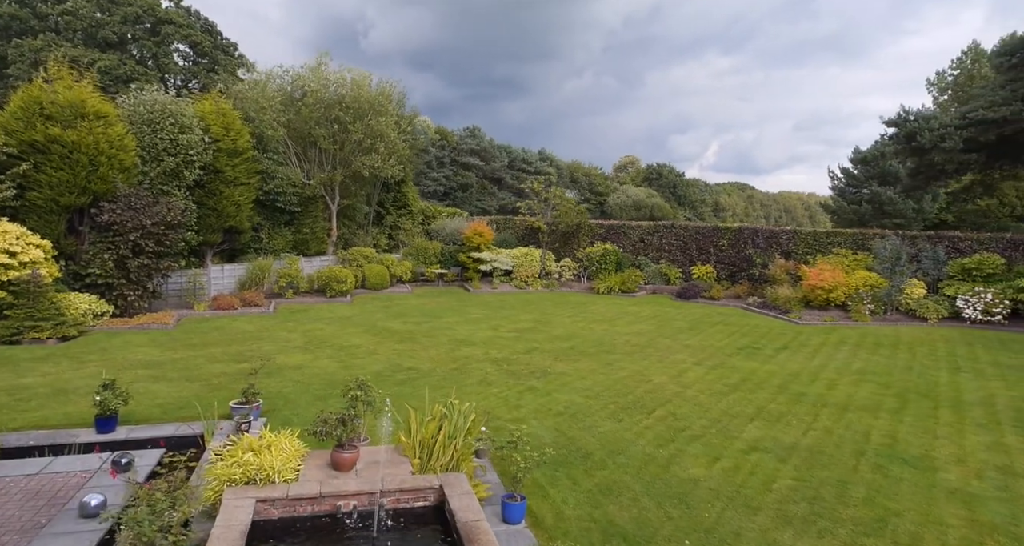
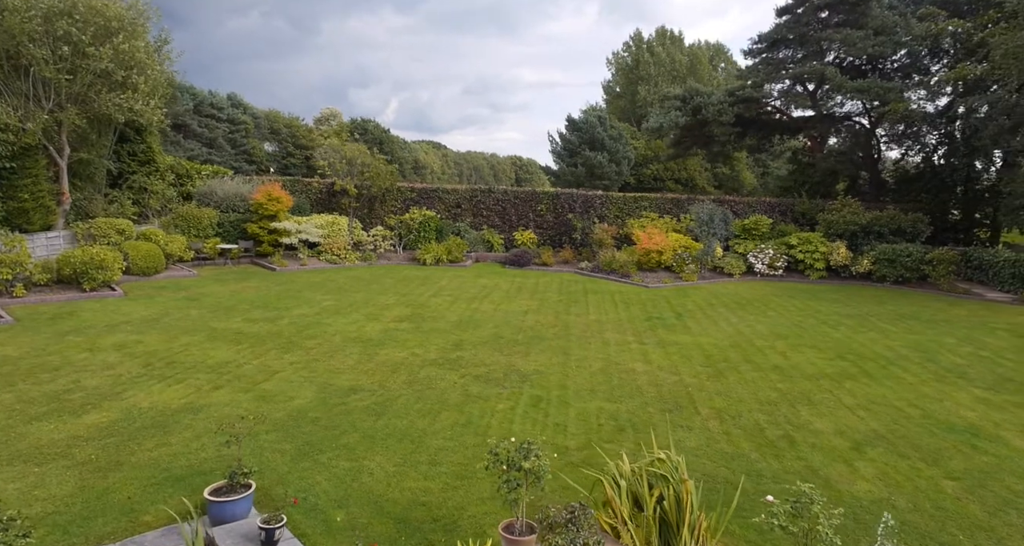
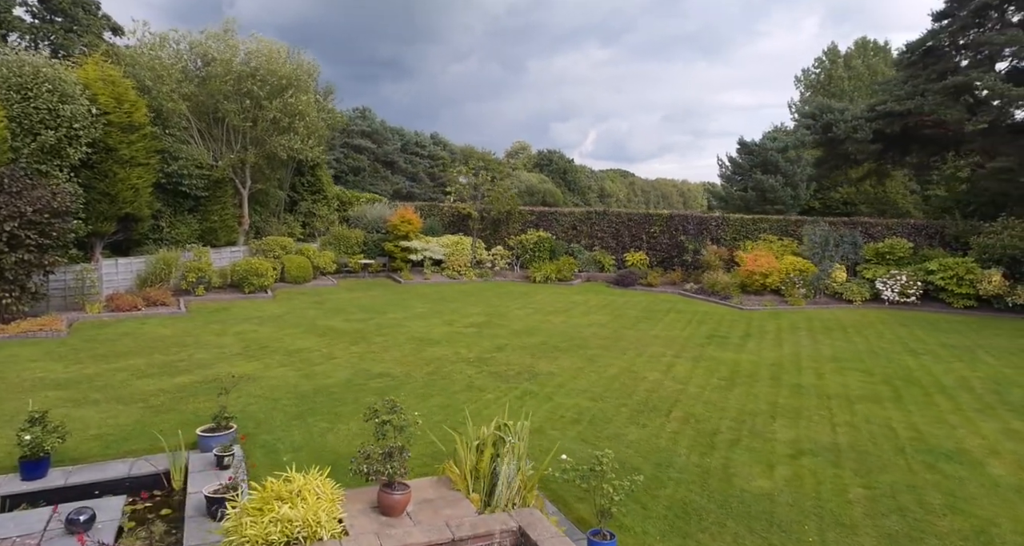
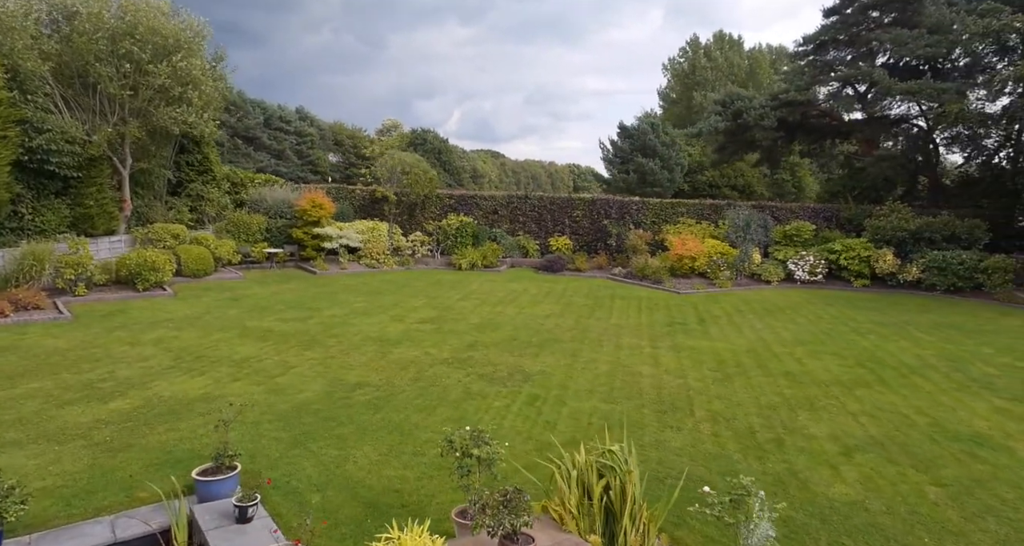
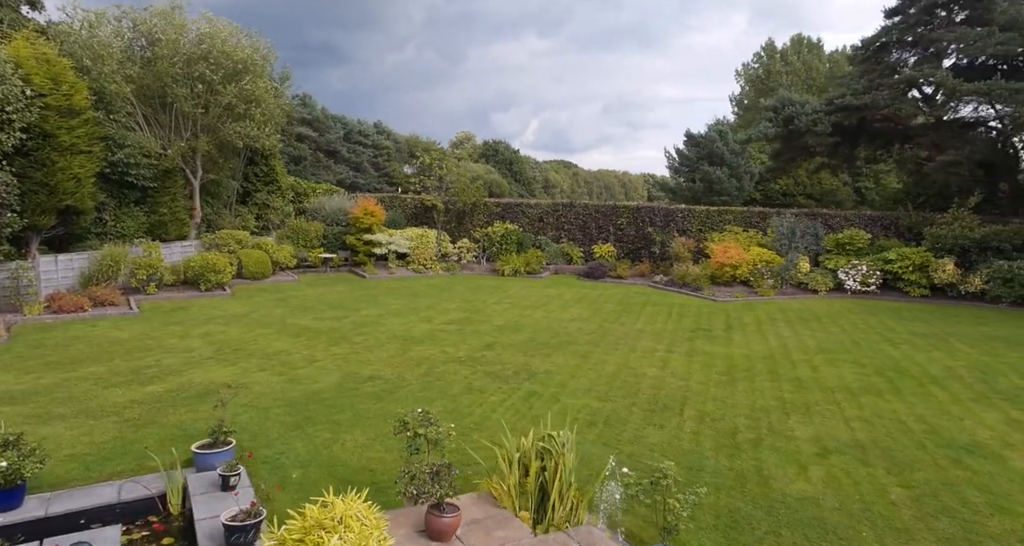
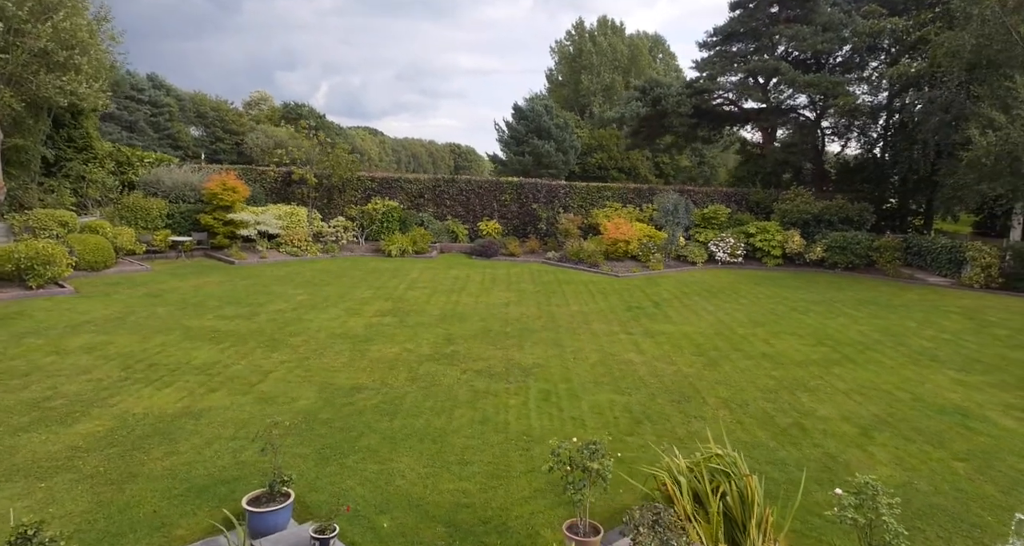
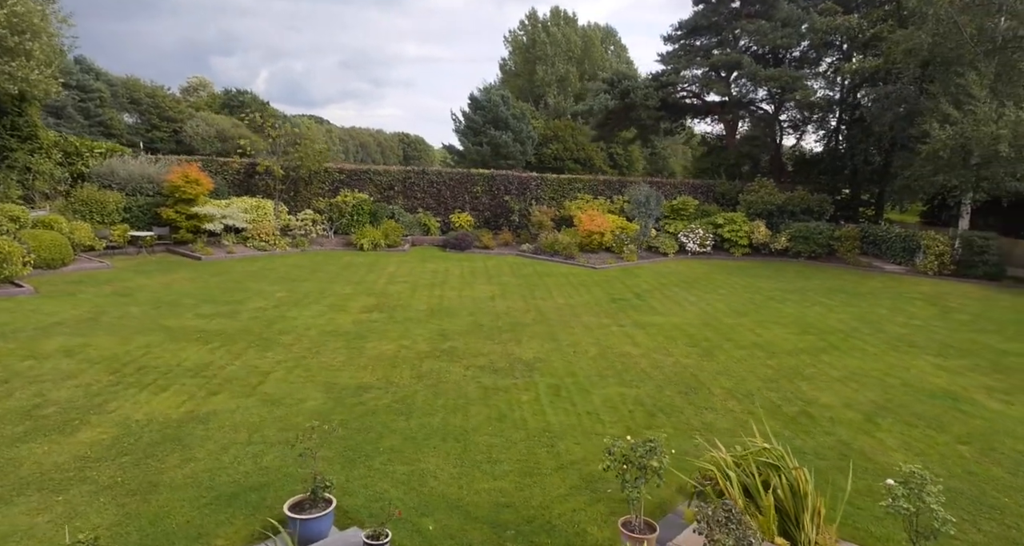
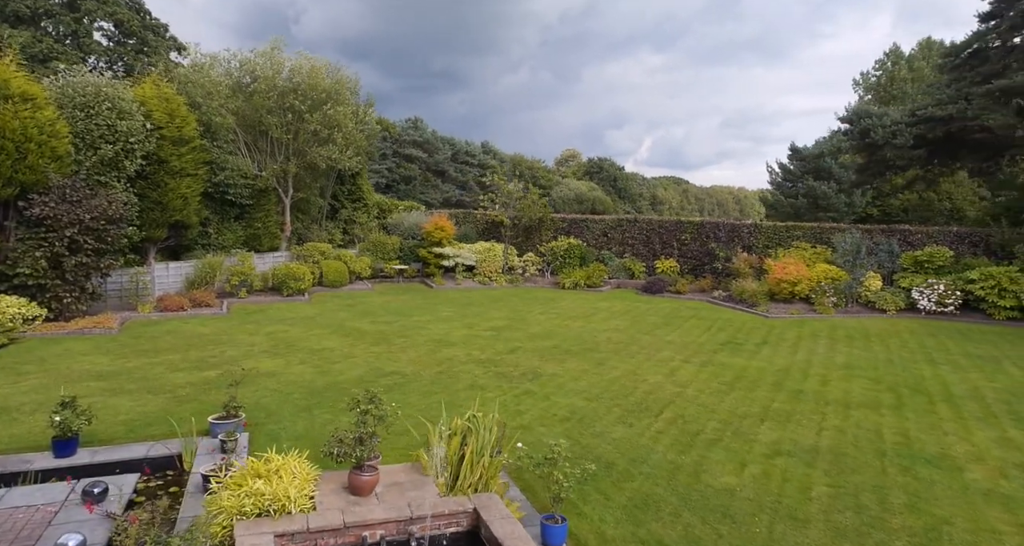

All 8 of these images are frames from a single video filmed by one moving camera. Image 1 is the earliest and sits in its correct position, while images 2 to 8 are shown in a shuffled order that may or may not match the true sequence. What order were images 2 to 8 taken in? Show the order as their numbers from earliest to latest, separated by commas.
8, 3, 5, 4, 2, 6, 7
